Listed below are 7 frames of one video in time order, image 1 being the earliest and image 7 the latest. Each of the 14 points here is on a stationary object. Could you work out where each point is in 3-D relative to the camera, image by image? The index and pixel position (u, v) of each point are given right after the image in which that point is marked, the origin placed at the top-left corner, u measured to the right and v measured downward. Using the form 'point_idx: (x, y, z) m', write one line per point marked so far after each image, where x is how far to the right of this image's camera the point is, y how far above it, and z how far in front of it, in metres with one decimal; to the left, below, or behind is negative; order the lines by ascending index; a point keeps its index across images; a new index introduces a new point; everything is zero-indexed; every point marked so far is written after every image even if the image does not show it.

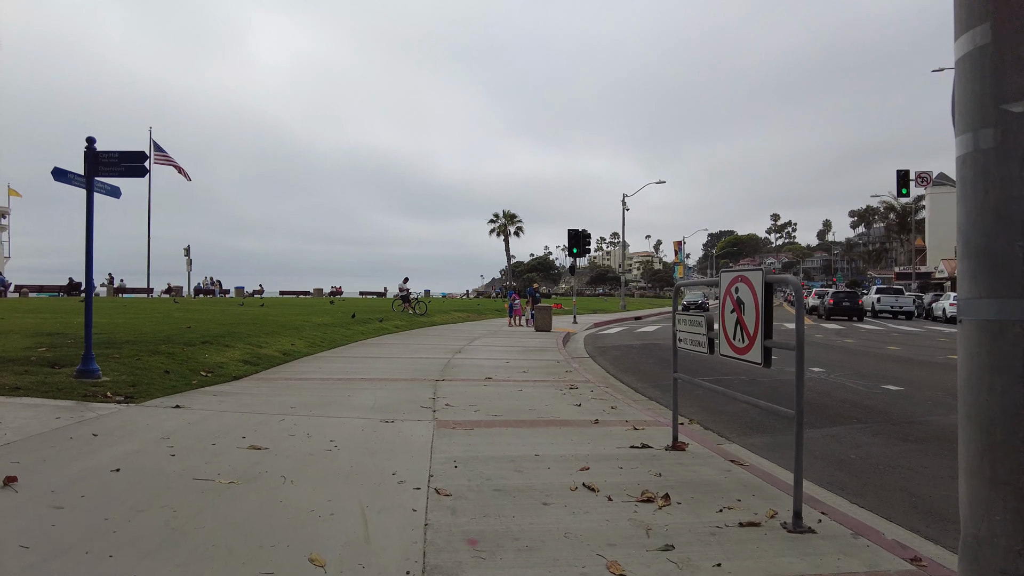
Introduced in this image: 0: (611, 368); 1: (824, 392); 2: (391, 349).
0: (+2.2, -1.8, +14.3) m
1: (+4.9, -1.6, +10.3) m
2: (-3.0, -1.5, +16.3) m
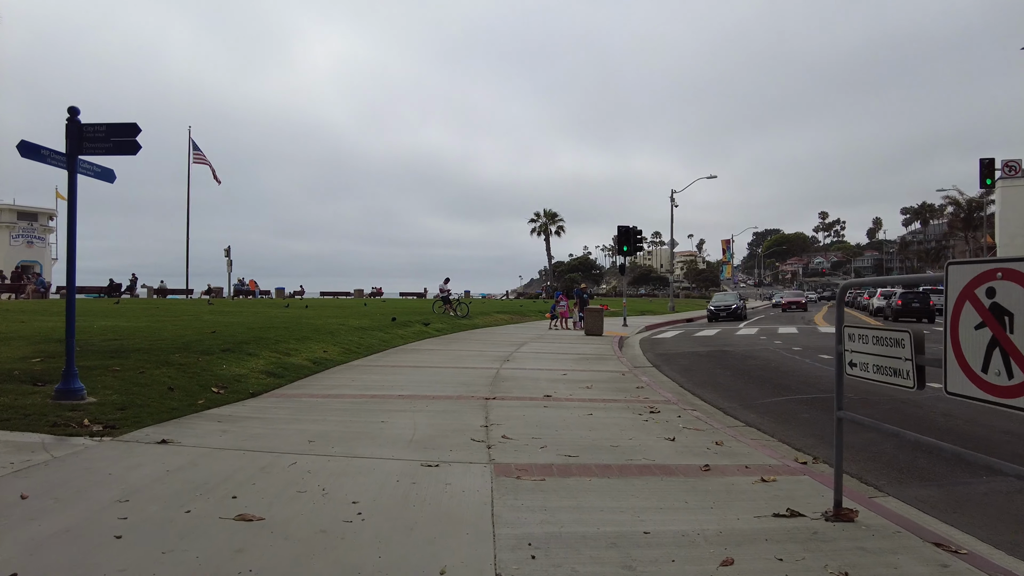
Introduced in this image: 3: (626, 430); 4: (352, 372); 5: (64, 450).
0: (+3.2, -1.8, +12.4) m
1: (+5.8, -1.6, +8.3) m
2: (-1.8, -1.6, +14.7) m
3: (+1.2, -1.5, +6.9) m
4: (-2.9, -1.5, +11.8) m
5: (-3.4, -1.3, +5.1) m
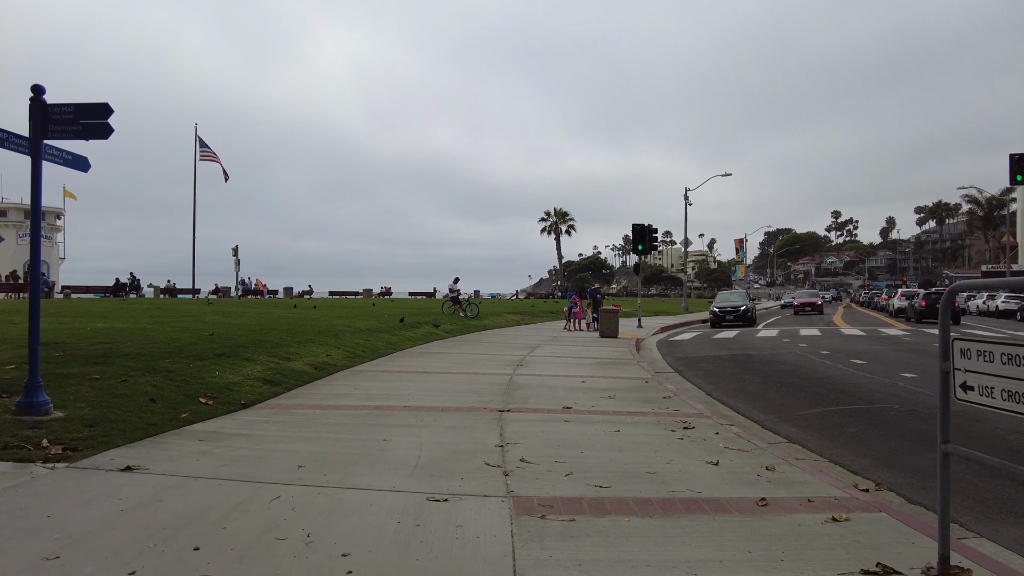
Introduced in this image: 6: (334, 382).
0: (+3.5, -1.8, +11.5) m
1: (+6.0, -1.7, +7.4) m
2: (-1.5, -1.6, +13.9) m
3: (+1.4, -1.5, +6.1) m
4: (-2.6, -1.5, +11.0) m
5: (-3.3, -1.3, +4.3) m
6: (-2.9, -1.5, +10.6) m
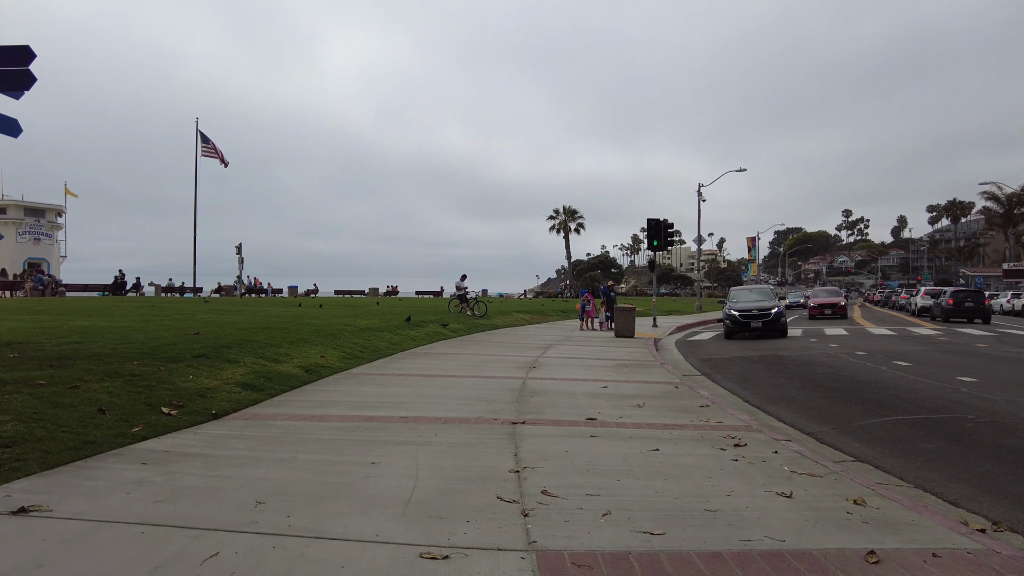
0: (+3.7, -1.7, +10.3) m
1: (+6.1, -1.6, +6.1) m
2: (-1.3, -1.5, +12.7) m
3: (+1.5, -1.4, +4.9) m
4: (-2.4, -1.4, +9.8) m
5: (-3.2, -1.2, +3.1) m
6: (-2.7, -1.4, +9.4) m
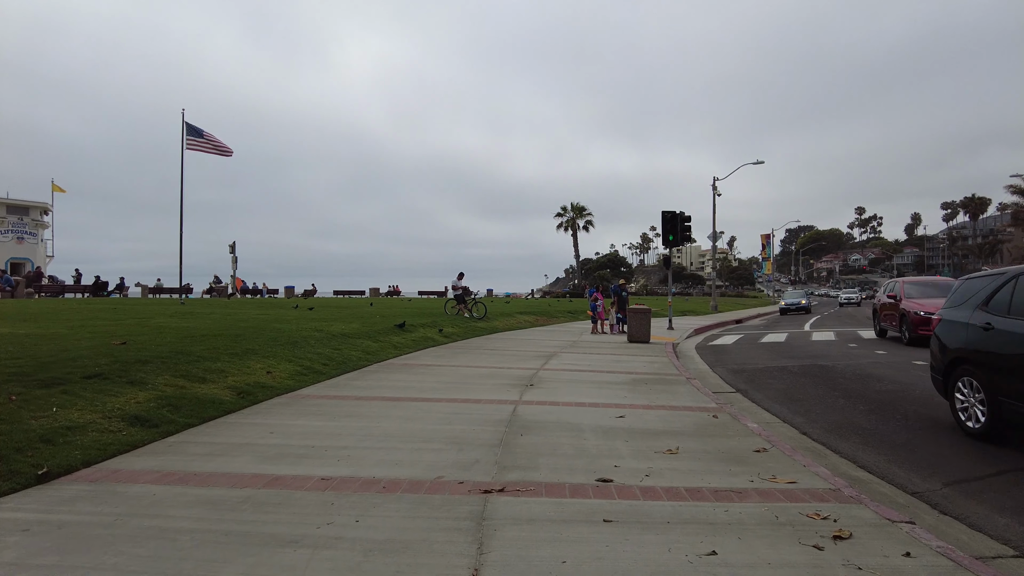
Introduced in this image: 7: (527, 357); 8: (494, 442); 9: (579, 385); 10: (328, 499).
0: (+3.6, -1.7, +7.9) m
1: (+5.9, -1.5, +3.7) m
2: (-1.4, -1.4, +10.4) m
3: (+1.3, -1.4, +2.5) m
4: (-2.6, -1.4, +7.5) m
5: (-3.4, -1.2, +0.8) m
6: (-2.8, -1.4, +7.1) m
7: (+0.3, -1.5, +14.0) m
8: (-0.2, -1.4, +6.2) m
9: (+1.0, -1.5, +10.2) m
10: (-1.3, -1.4, +4.5) m
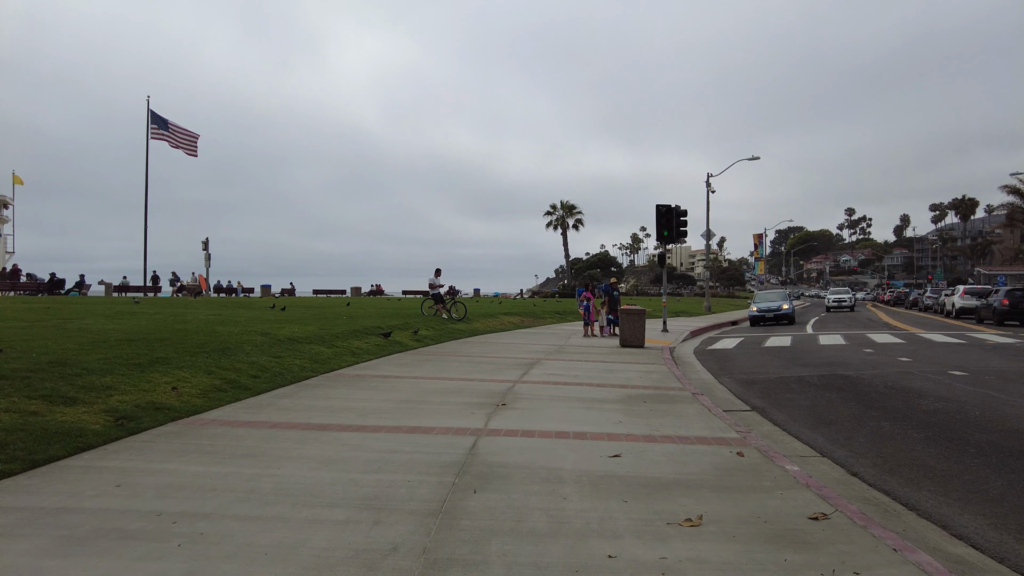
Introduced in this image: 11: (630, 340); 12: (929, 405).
0: (+3.2, -1.6, +6.0) m
1: (+5.6, -1.5, +1.9) m
2: (-1.8, -1.4, +8.5) m
3: (+1.0, -1.4, +0.6) m
4: (-2.9, -1.4, +5.6) m
5: (-3.7, -1.1, -1.1) m
6: (-3.2, -1.4, +5.1) m
7: (-0.2, -1.4, +12.1) m
8: (-0.5, -1.4, +4.3) m
9: (+0.6, -1.4, +8.2) m
10: (-1.6, -1.3, +2.6) m
11: (+3.1, -1.3, +17.4) m
12: (+5.5, -1.6, +8.7) m
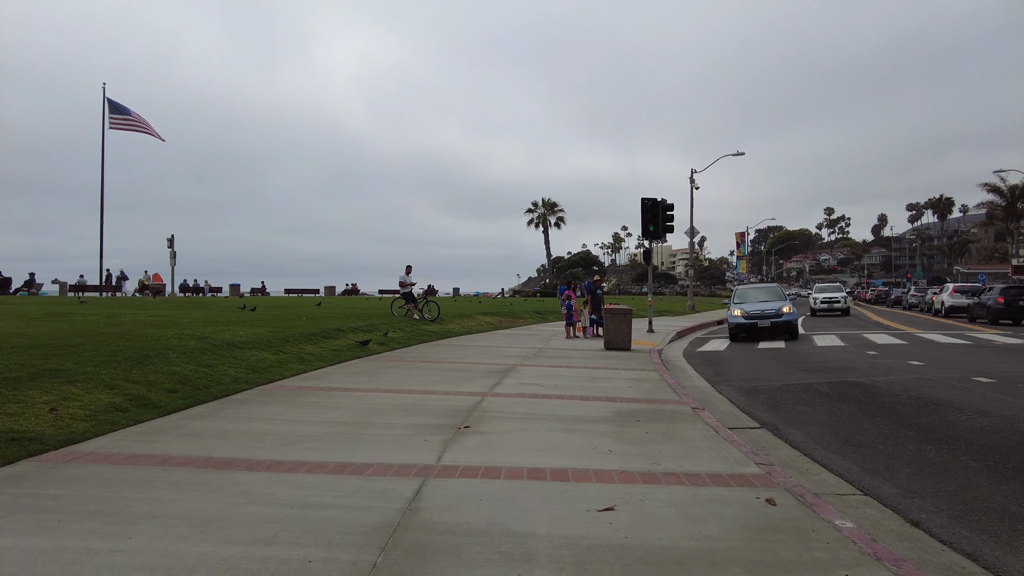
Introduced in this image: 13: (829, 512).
0: (+2.9, -1.6, +4.6) m
1: (+5.4, -1.4, +0.5) m
2: (-2.2, -1.4, +6.9) m
3: (+0.9, -1.3, -0.8) m
4: (-3.2, -1.3, +4.0) m
5: (-3.8, -1.1, -2.7) m
6: (-3.5, -1.3, +3.6) m
7: (-0.6, -1.4, +10.6) m
8: (-0.8, -1.3, +2.8) m
9: (+0.3, -1.4, +6.8) m
10: (-1.8, -1.3, +1.1) m
11: (+2.5, -1.3, +16.0) m
12: (+5.2, -1.5, +7.4) m
13: (+2.1, -1.5, +4.3) m
